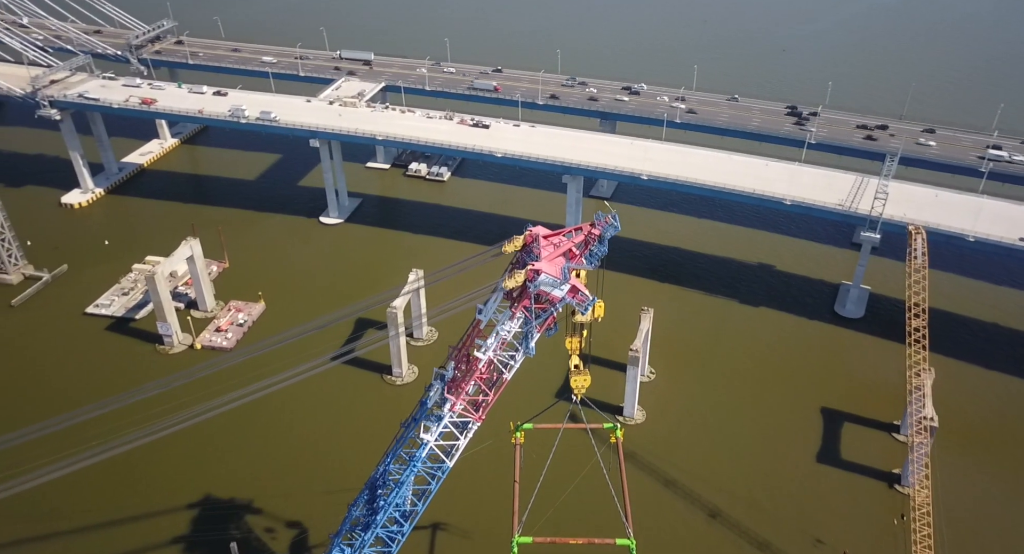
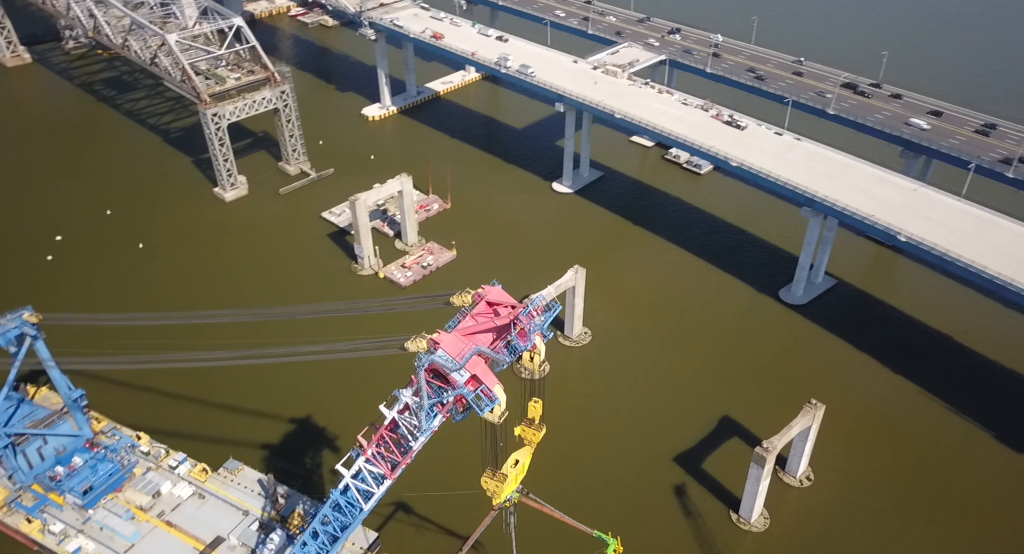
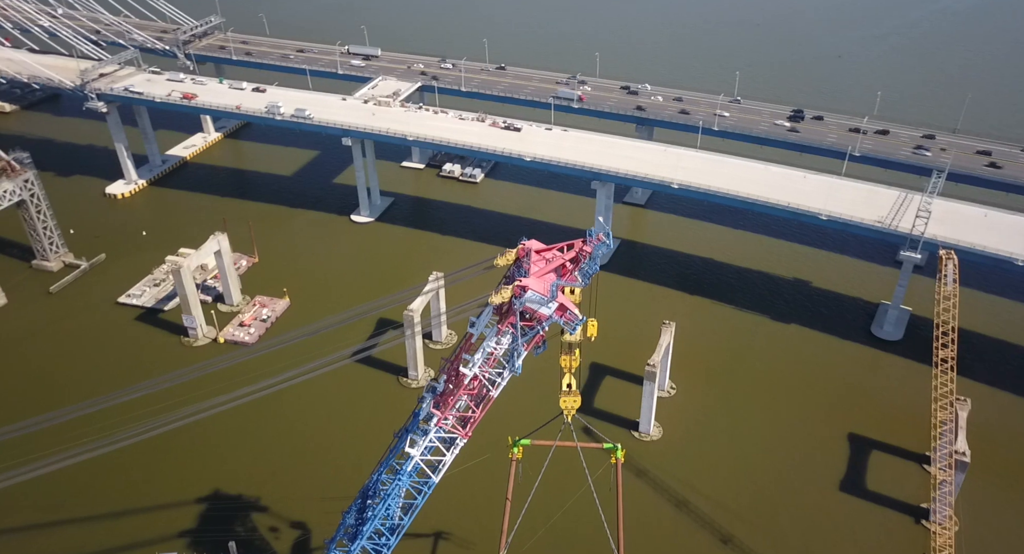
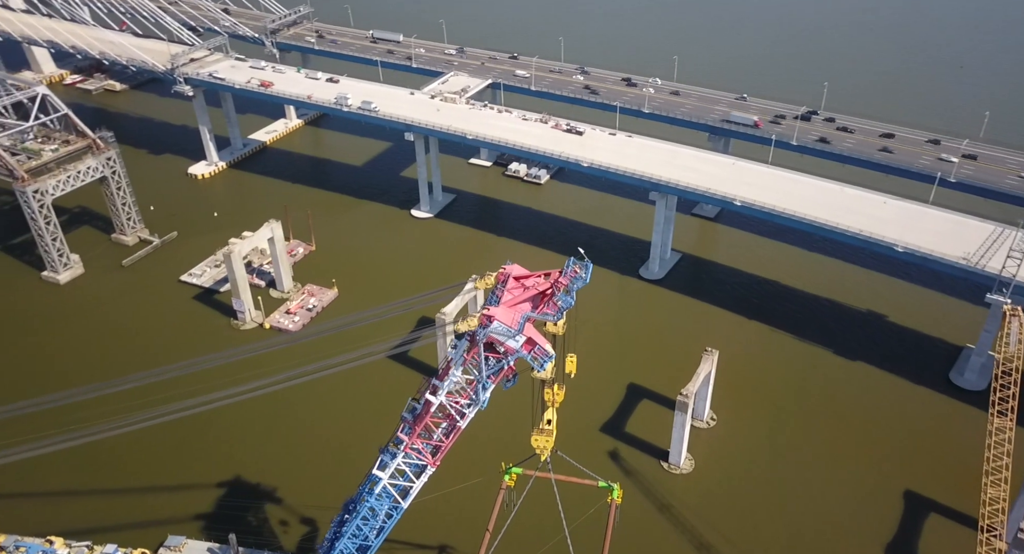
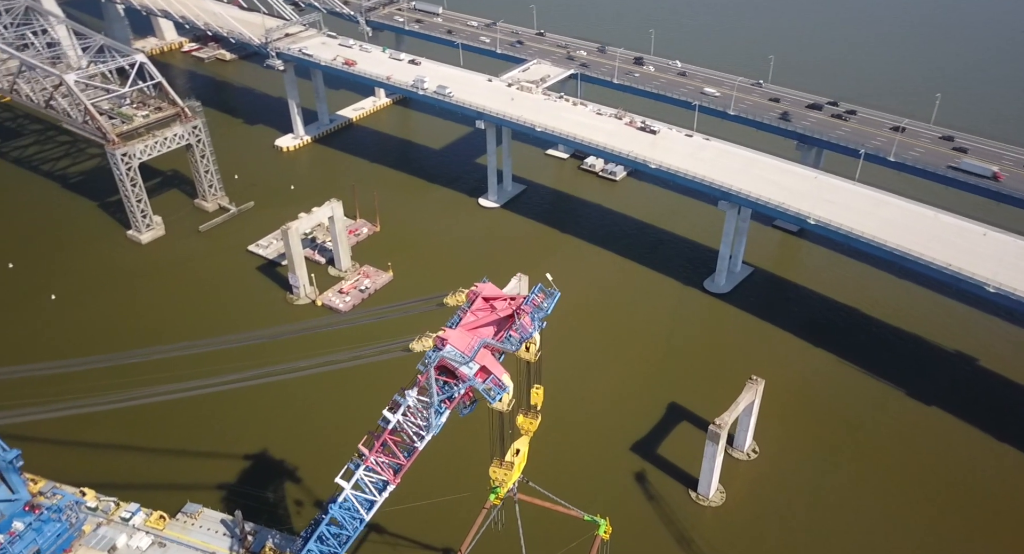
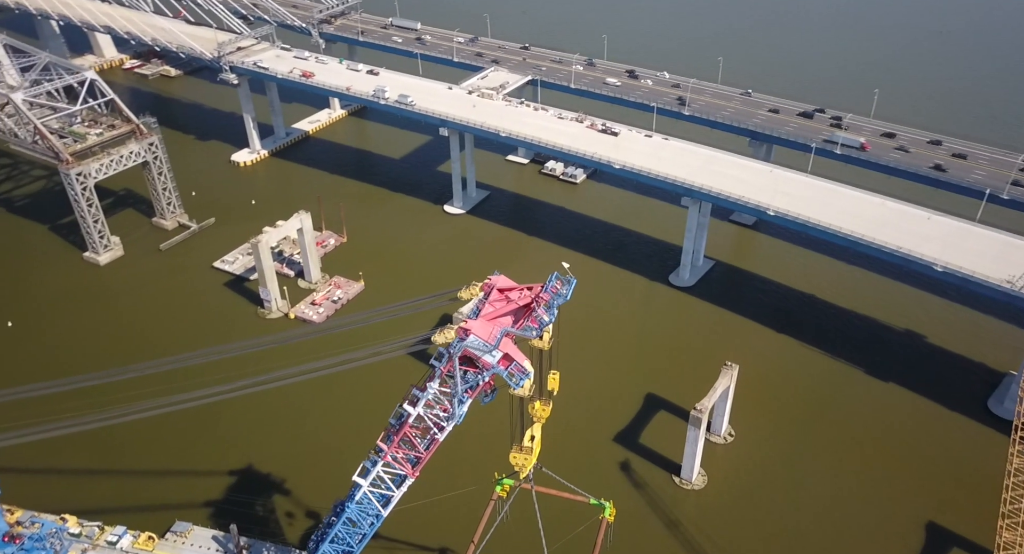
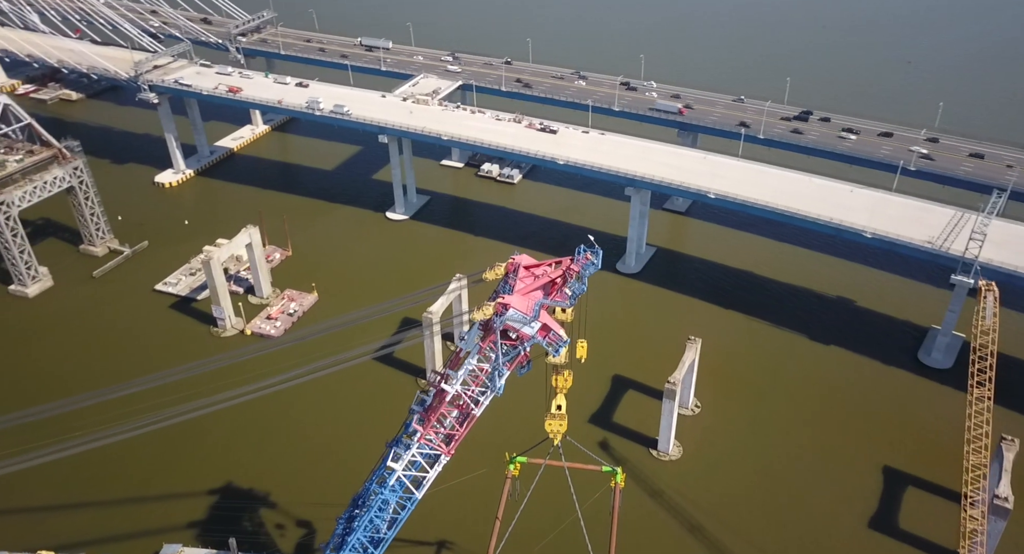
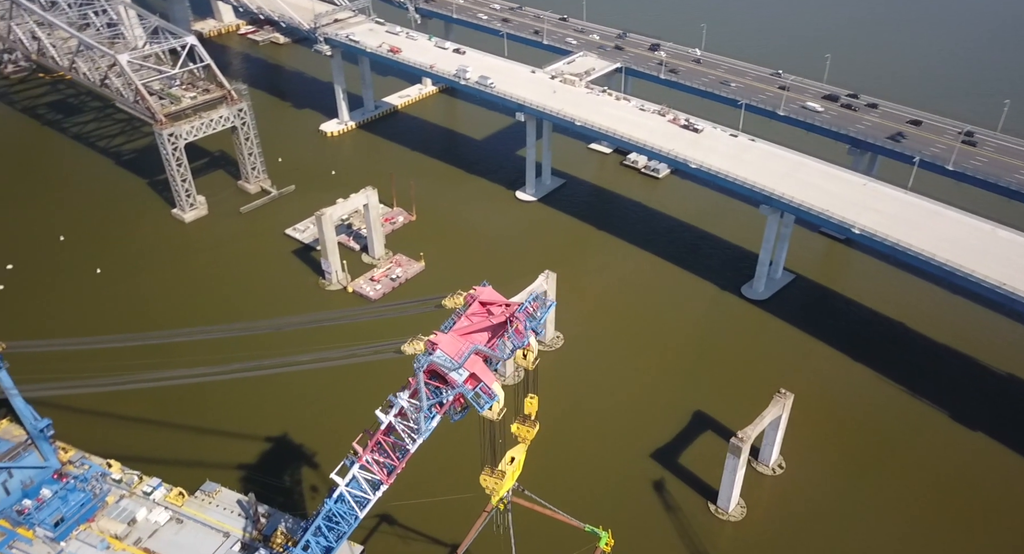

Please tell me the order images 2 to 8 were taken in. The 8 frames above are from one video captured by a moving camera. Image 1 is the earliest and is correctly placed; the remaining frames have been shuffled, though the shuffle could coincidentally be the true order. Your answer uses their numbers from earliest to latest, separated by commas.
3, 7, 4, 6, 5, 8, 2
